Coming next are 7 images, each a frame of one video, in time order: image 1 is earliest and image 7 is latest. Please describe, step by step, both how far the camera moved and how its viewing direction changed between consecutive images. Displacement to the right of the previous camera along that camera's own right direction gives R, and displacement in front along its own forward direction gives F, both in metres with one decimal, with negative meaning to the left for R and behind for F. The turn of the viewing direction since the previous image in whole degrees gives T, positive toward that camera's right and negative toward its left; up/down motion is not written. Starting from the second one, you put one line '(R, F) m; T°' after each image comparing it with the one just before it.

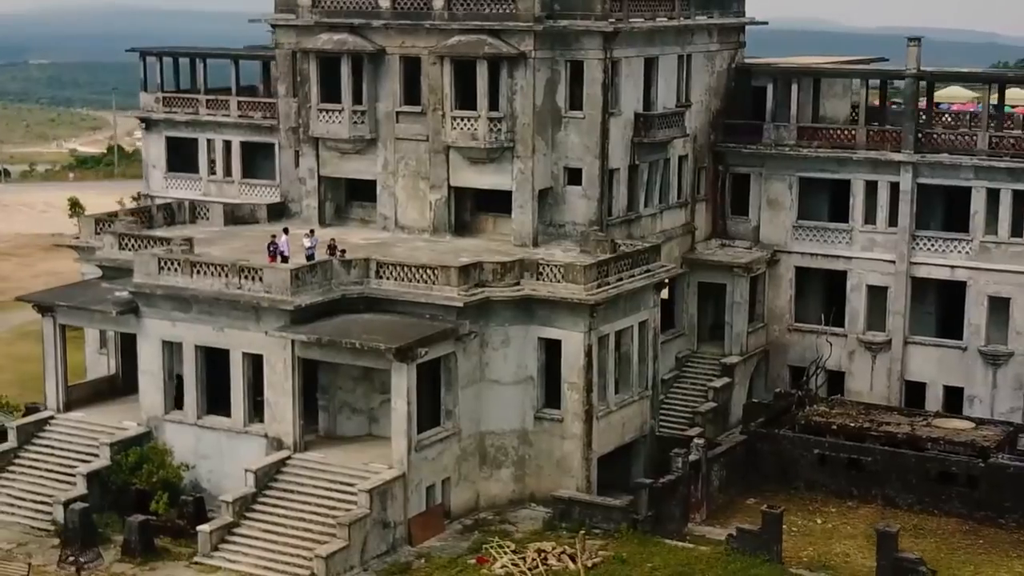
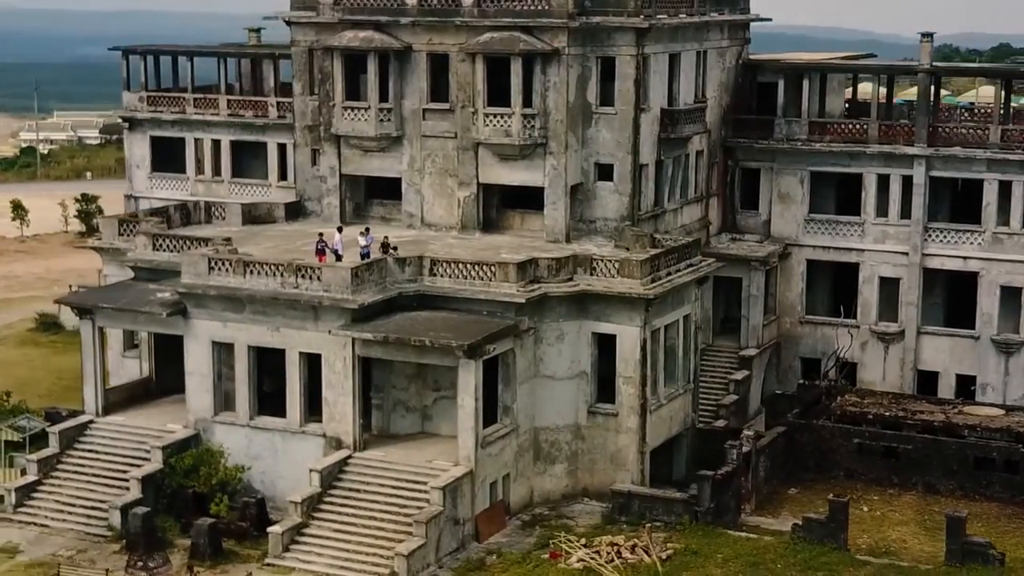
(-3.1, 0.0) m; +4°
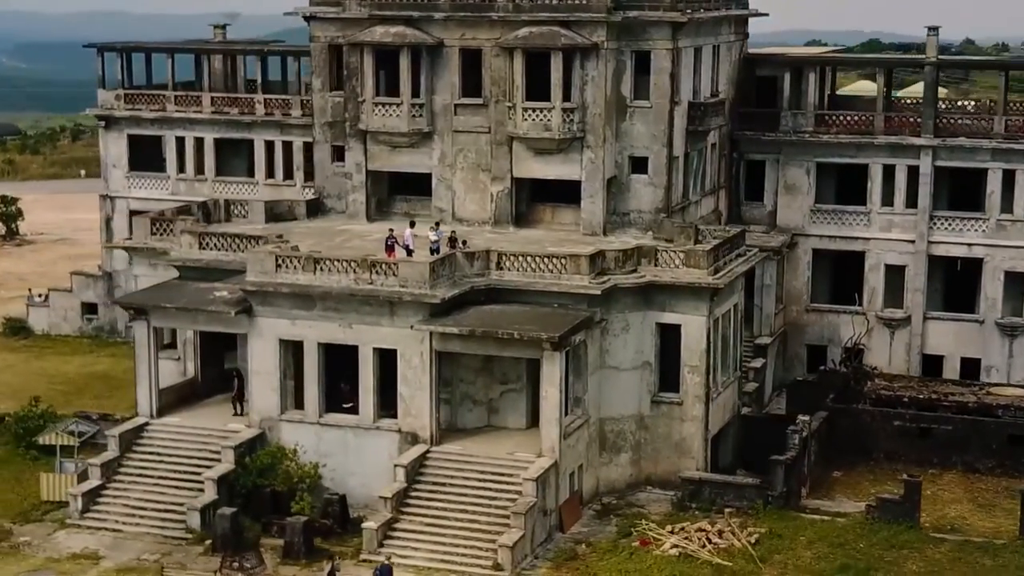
(-4.2, 0.0) m; +5°
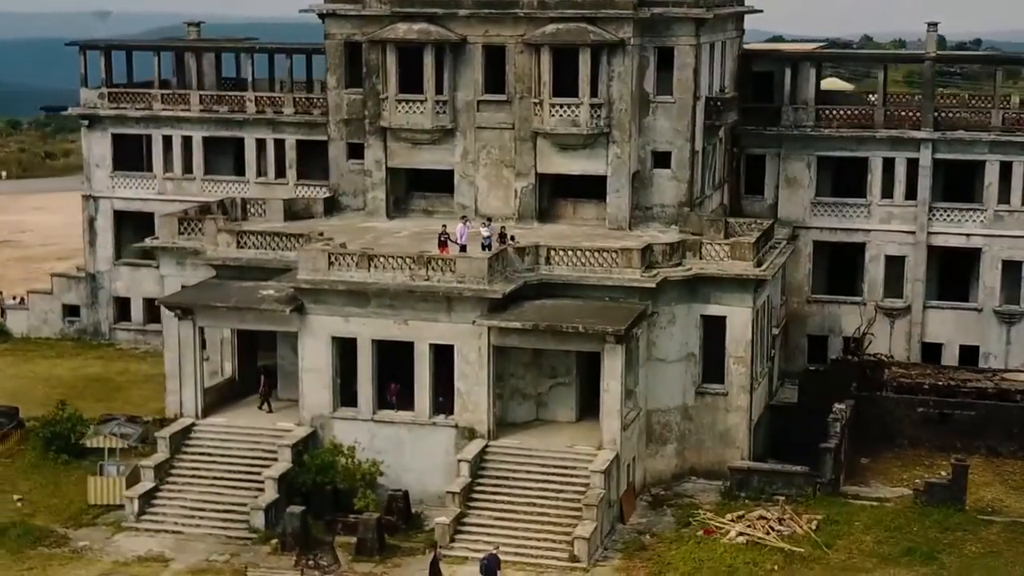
(-3.2, -0.1) m; +4°
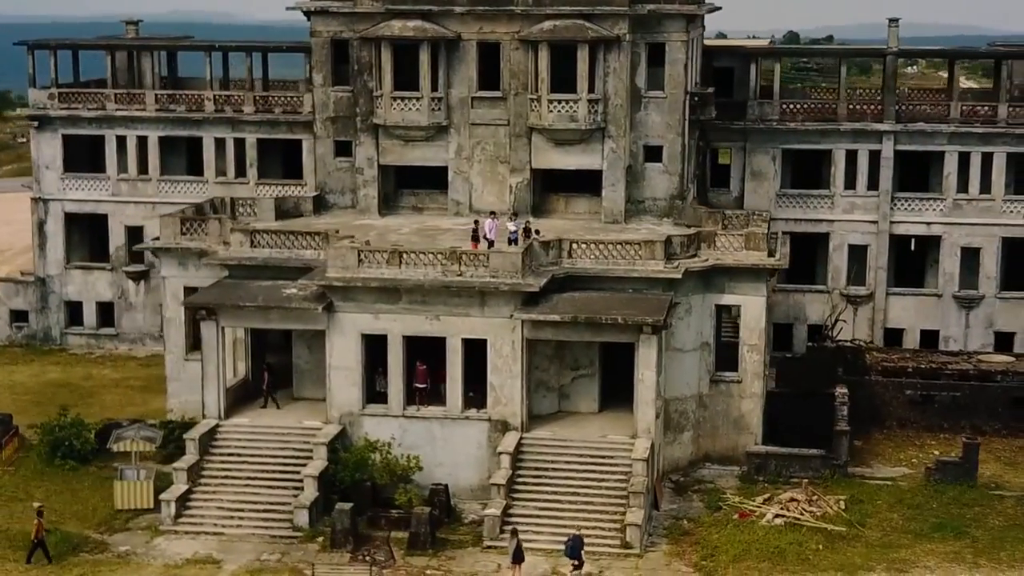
(-3.6, -0.2) m; +5°
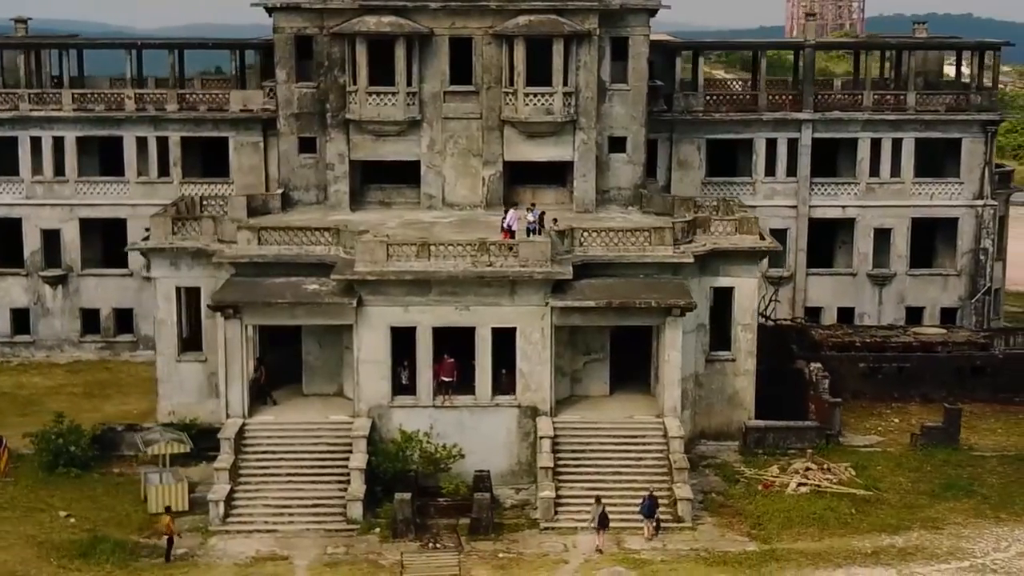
(-5.4, -0.3) m; +9°
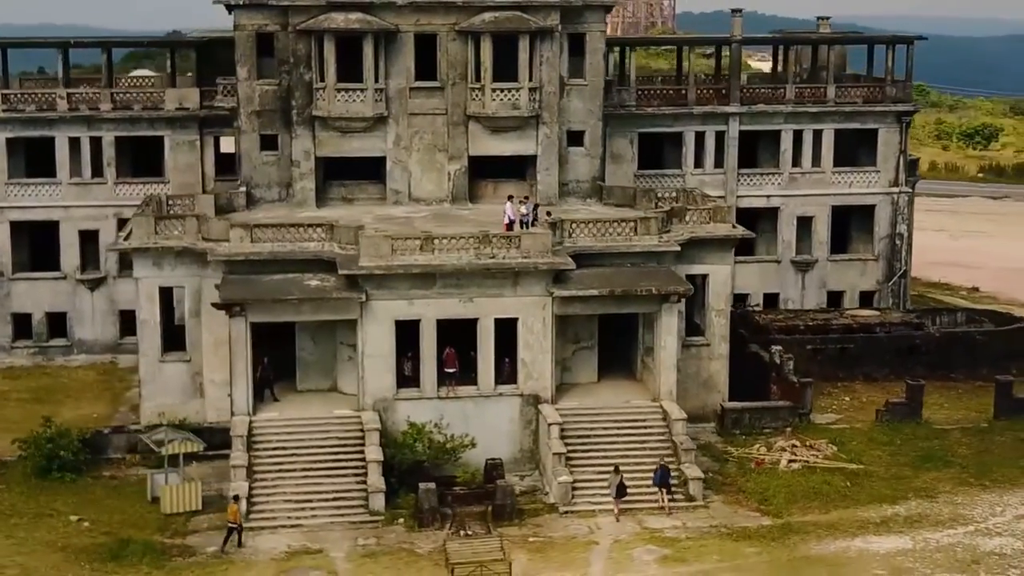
(-3.7, -0.5) m; +7°
